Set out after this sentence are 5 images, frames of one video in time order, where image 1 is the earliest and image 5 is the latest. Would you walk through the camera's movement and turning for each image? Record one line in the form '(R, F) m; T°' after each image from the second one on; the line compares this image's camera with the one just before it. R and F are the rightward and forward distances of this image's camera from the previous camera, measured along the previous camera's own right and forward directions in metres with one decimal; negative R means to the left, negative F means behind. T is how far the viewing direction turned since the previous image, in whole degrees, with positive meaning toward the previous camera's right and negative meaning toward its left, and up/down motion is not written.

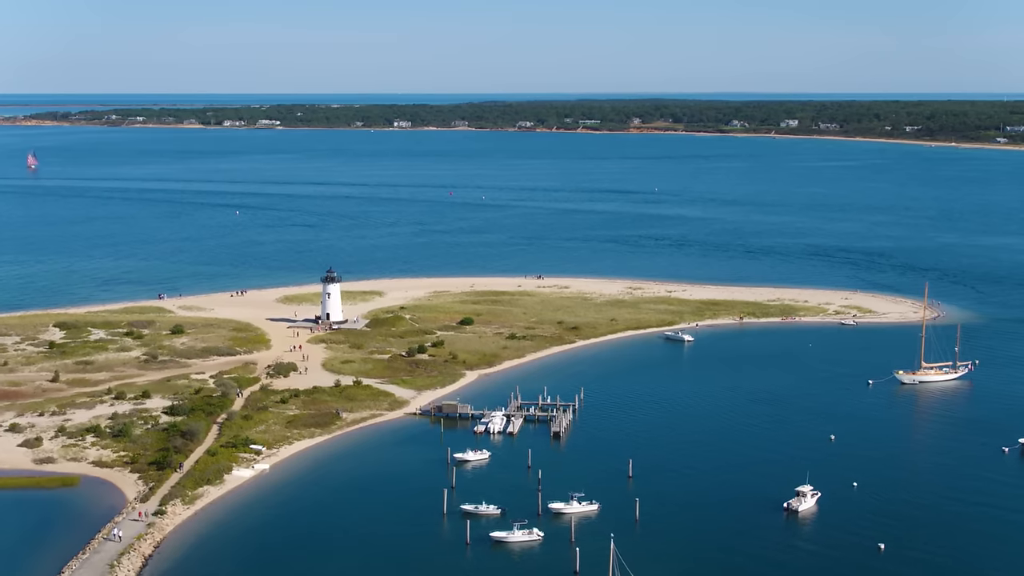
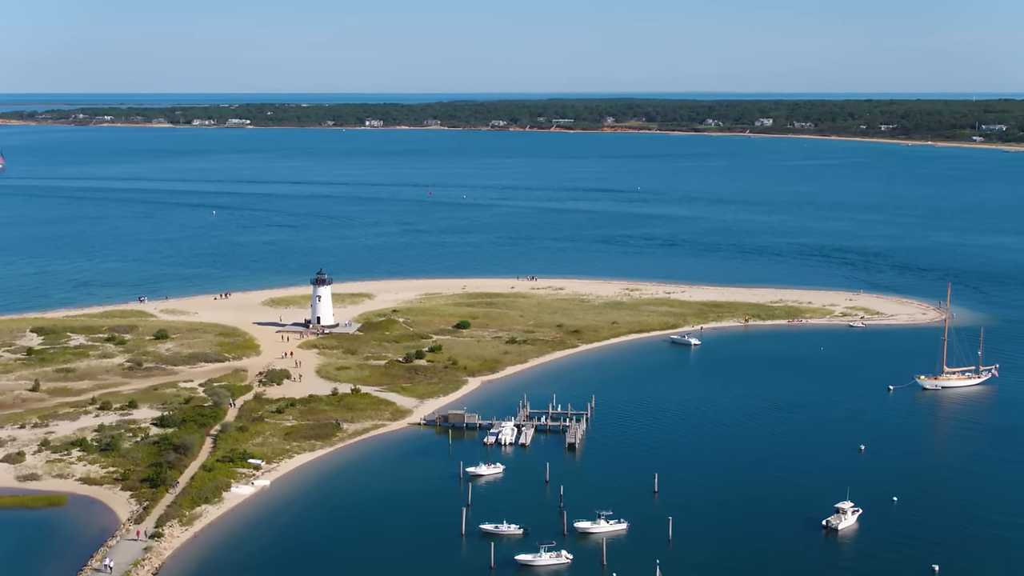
(-1.5, +2.1) m; +1°
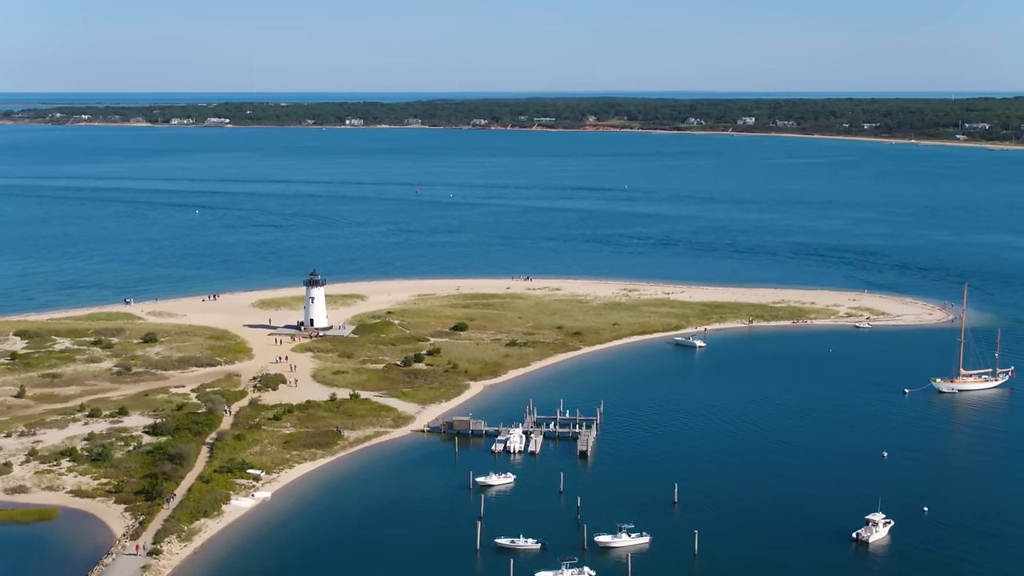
(-1.0, +1.5) m; +1°
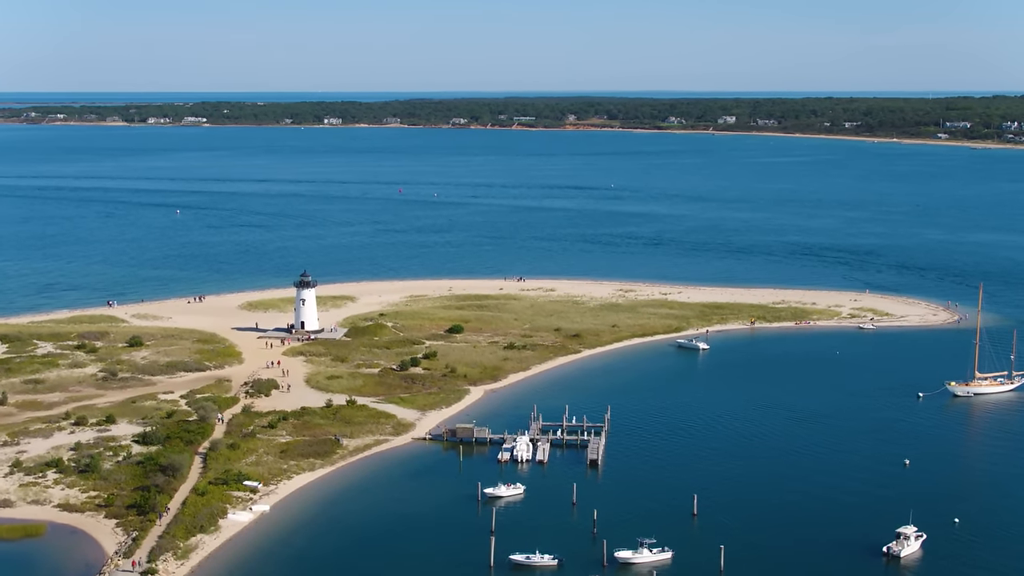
(-1.0, +1.5) m; +1°
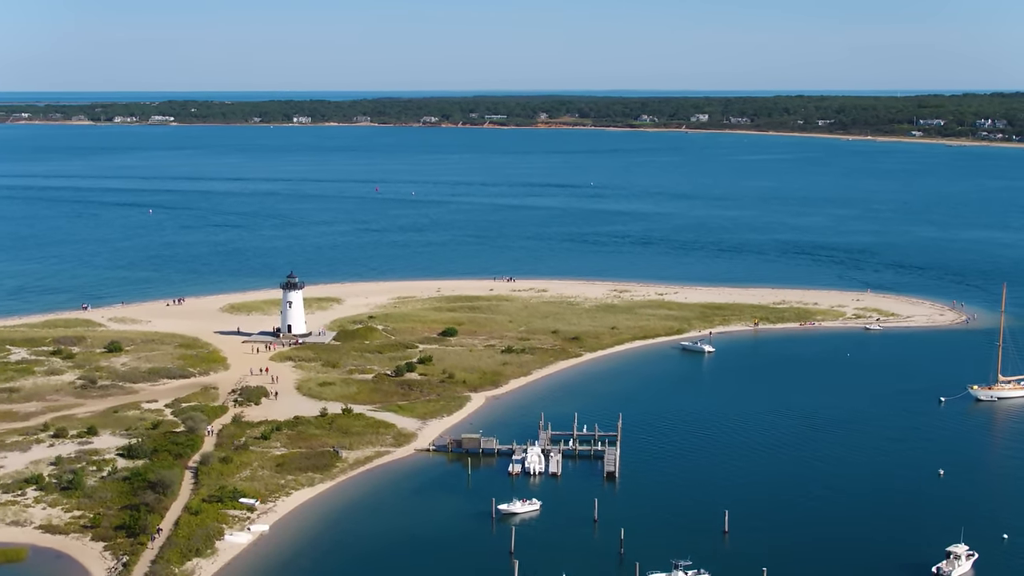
(-1.4, +2.1) m; +2°
